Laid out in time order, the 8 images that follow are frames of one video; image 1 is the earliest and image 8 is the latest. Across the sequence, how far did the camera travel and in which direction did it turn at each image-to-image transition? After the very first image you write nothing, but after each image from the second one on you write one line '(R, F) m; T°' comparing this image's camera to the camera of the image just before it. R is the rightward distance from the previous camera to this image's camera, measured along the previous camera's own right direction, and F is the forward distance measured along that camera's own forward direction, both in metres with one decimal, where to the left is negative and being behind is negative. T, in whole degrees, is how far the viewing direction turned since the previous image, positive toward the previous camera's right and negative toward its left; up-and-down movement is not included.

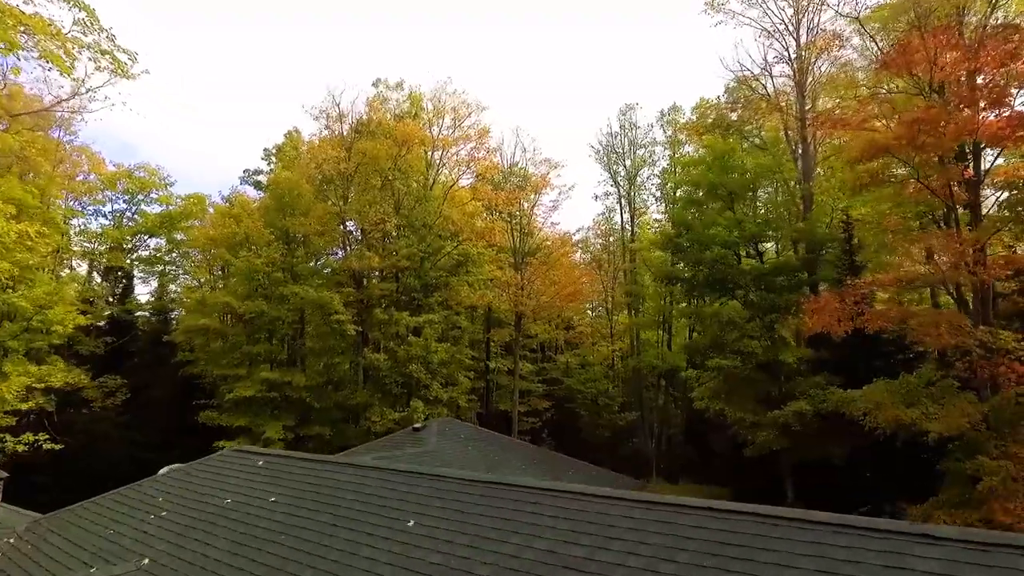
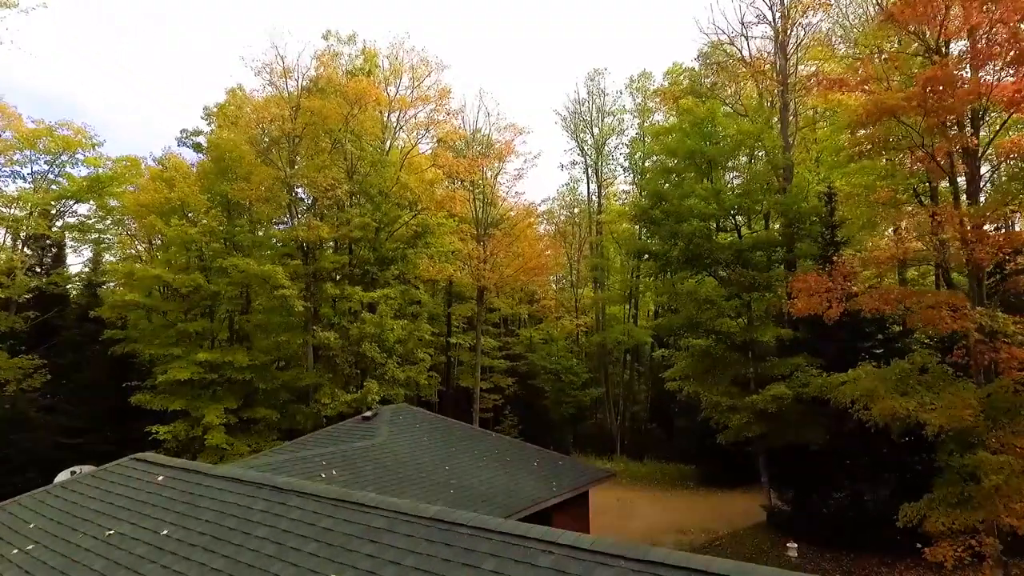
(0.0, +1.3) m; +3°
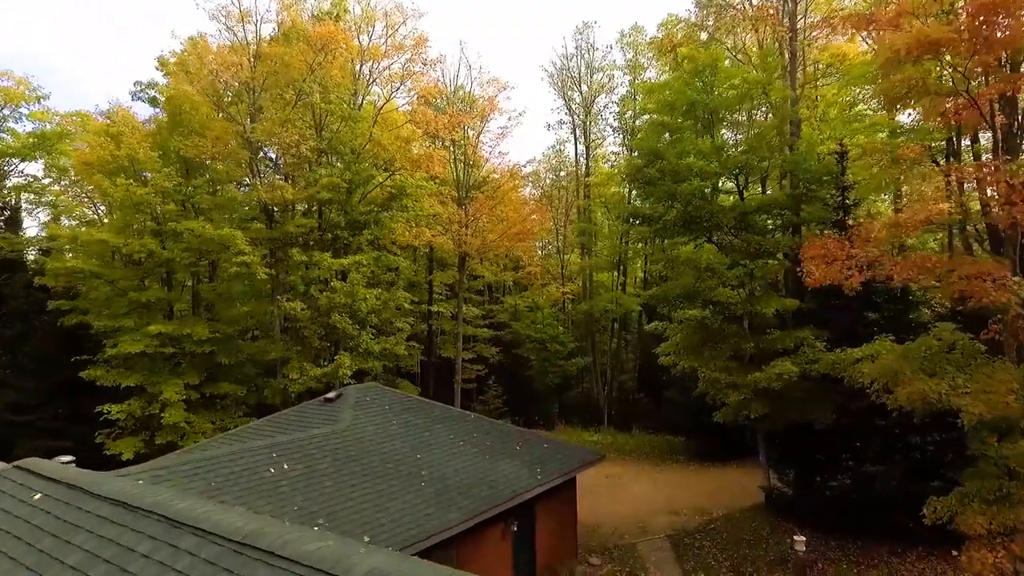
(+0.1, +1.4) m; +1°
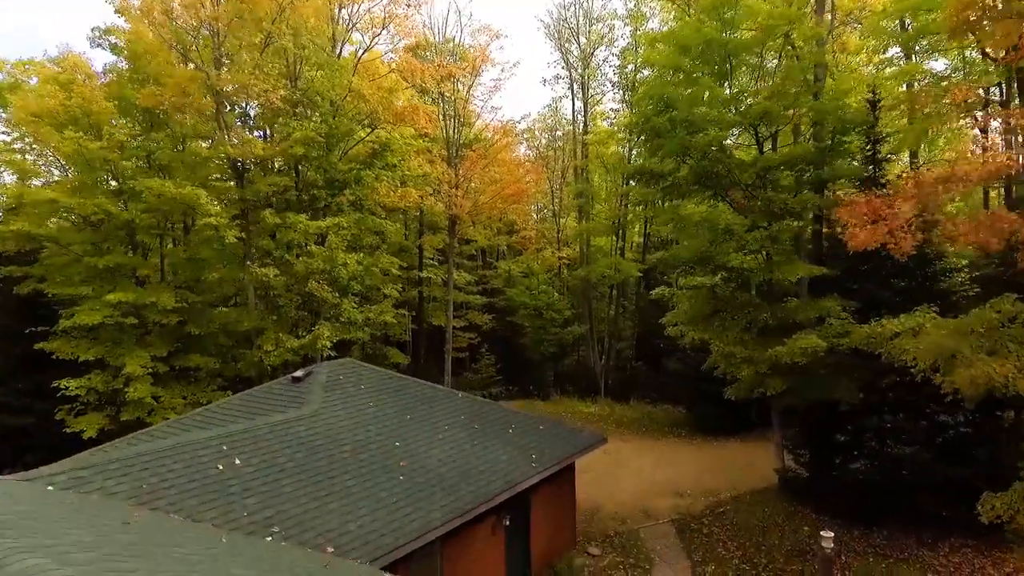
(0.0, +1.4) m; 0°
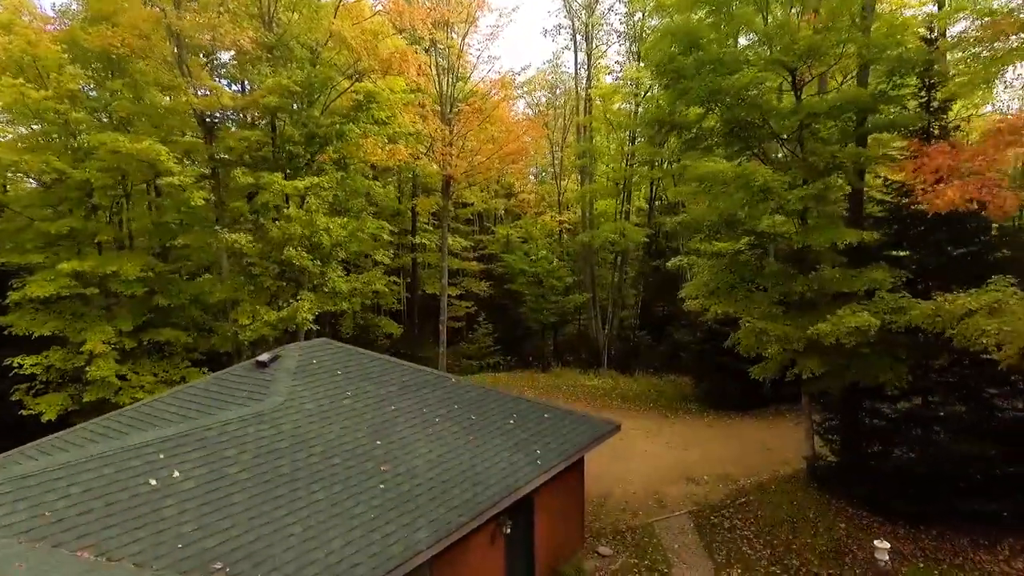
(-0.1, +1.6) m; 0°
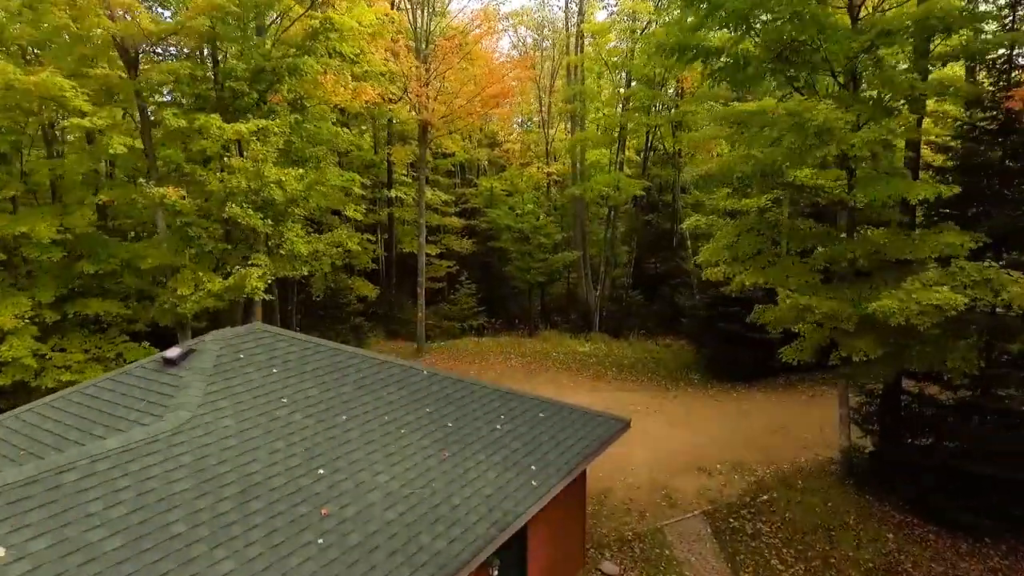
(0.0, +2.1) m; +1°
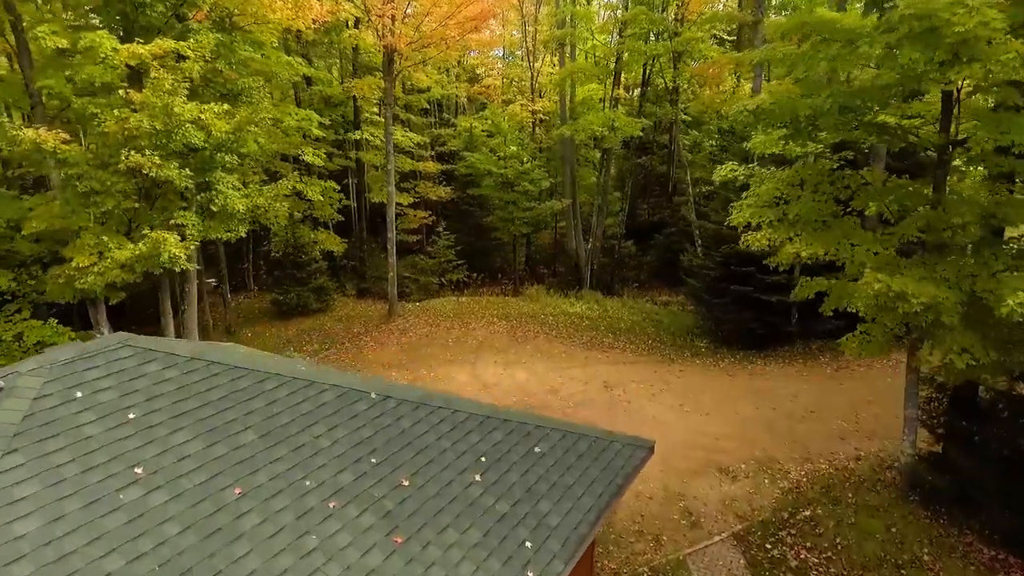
(0.0, +2.4) m; +1°
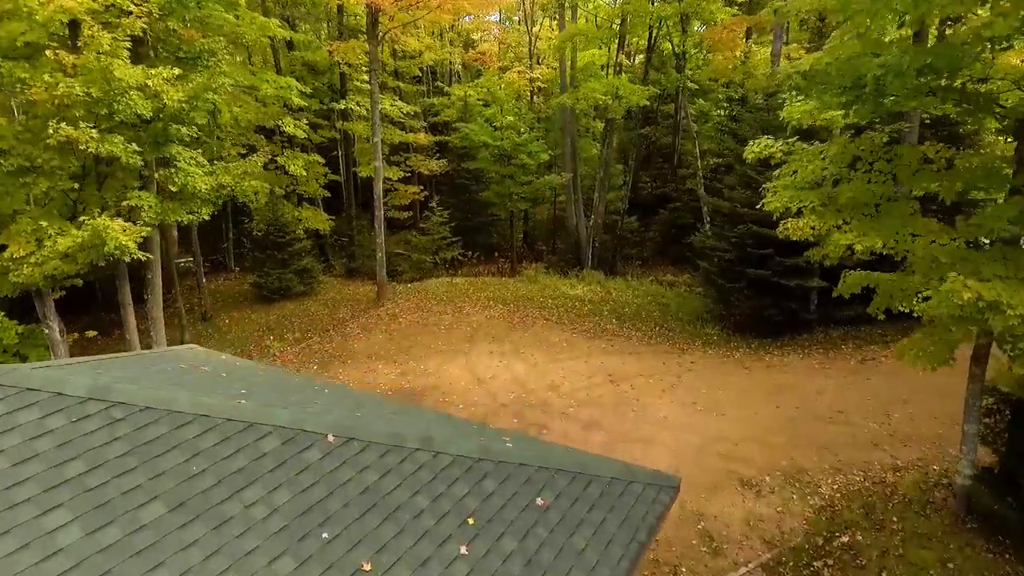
(0.0, +1.3) m; 0°
